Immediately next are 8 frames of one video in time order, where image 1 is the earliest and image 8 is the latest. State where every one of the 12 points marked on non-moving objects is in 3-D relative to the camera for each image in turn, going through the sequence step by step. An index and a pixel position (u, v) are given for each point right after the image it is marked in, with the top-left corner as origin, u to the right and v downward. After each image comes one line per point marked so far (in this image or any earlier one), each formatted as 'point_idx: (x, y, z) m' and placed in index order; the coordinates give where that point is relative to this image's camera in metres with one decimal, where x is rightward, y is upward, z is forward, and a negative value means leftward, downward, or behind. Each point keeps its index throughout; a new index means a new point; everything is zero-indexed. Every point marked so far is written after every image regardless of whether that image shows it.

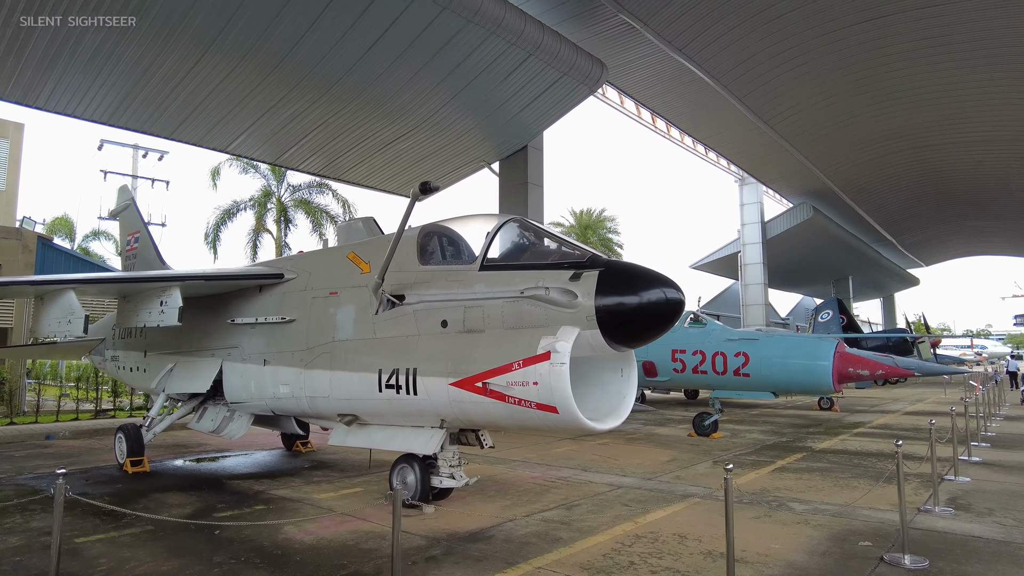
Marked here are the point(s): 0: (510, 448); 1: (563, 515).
0: (0.0, -2.0, +8.2) m
1: (+0.4, -1.7, +4.9) m
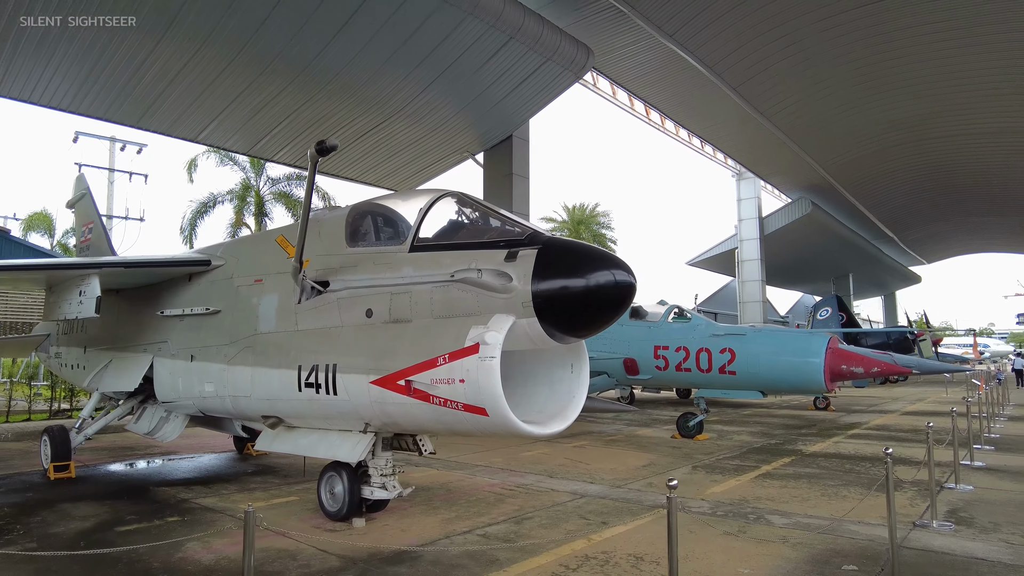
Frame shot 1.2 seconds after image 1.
0: (-0.4, -1.9, +7.6) m
1: (0.0, -1.6, +4.3) m
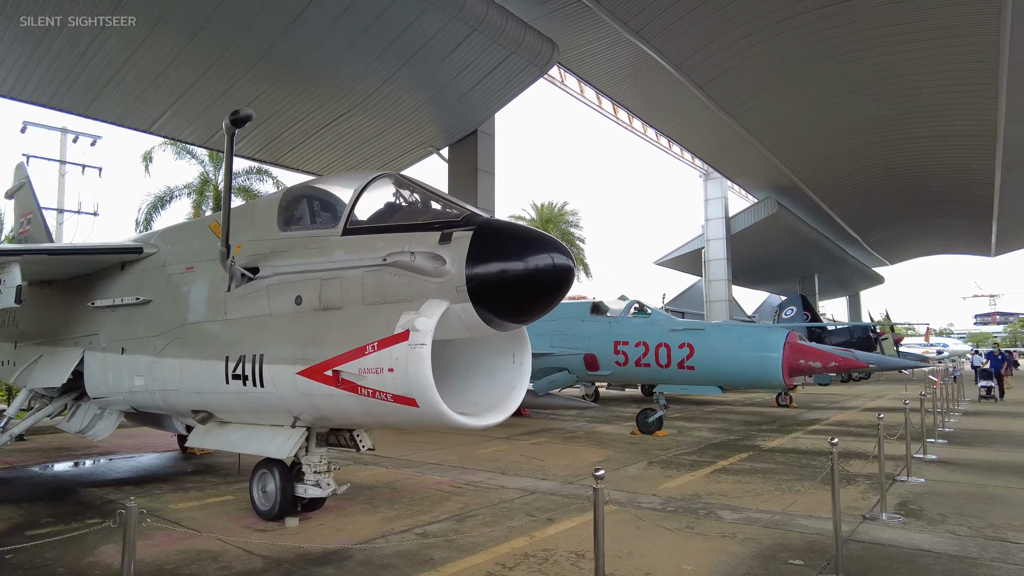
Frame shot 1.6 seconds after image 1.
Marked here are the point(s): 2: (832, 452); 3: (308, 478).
0: (-0.9, -1.8, +7.4) m
1: (-0.4, -1.5, +4.1) m
2: (+1.8, -0.9, +3.7) m
3: (-1.3, -1.2, +4.2) m
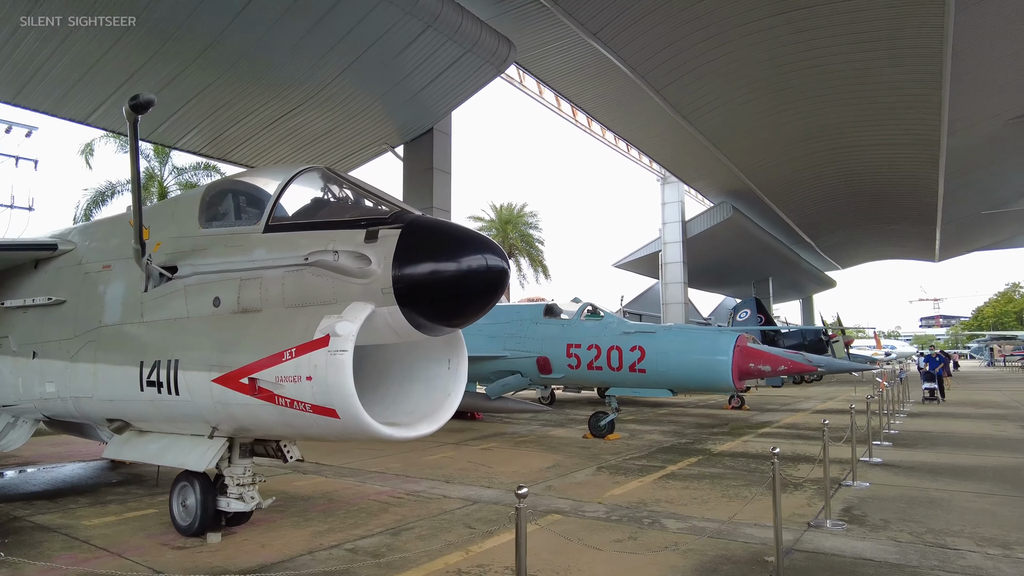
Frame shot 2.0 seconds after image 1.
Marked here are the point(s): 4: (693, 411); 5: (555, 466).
0: (-1.5, -1.8, +7.1) m
1: (-0.8, -1.5, +3.9) m
2: (+1.4, -0.9, +3.6) m
3: (-1.7, -1.2, +4.0) m
4: (+3.4, -2.3, +12.3) m
5: (+0.4, -1.8, +6.5) m
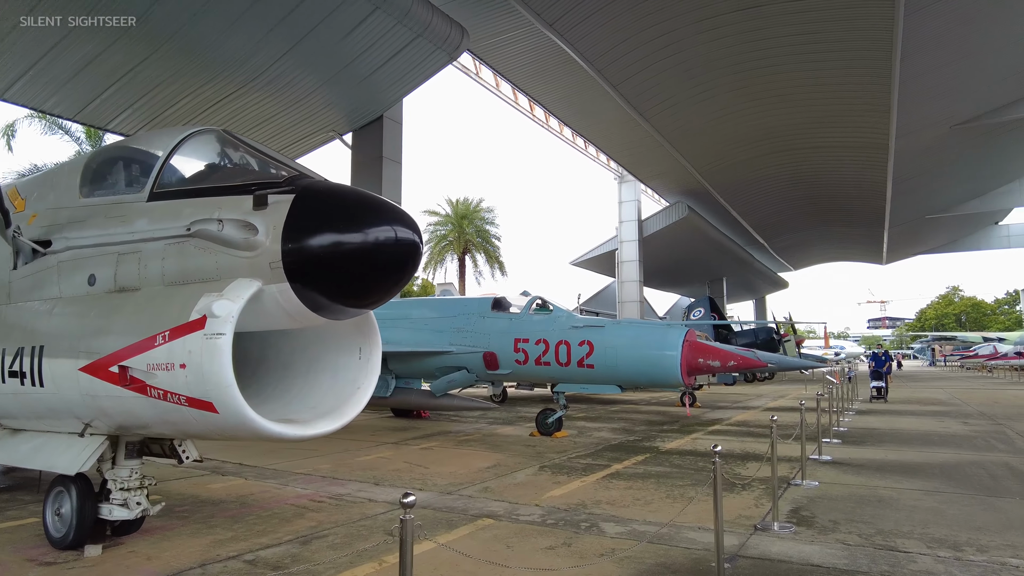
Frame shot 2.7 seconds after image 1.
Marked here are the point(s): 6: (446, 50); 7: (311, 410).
0: (-2.1, -1.7, +6.7) m
1: (-1.2, -1.4, +3.5) m
2: (+1.0, -0.9, +3.3) m
3: (-2.1, -1.1, +3.5) m
4: (+2.4, -2.2, +12.1) m
5: (-0.2, -1.7, +6.2) m
6: (-1.3, +4.5, +12.6) m
7: (-0.9, -0.5, +3.0) m
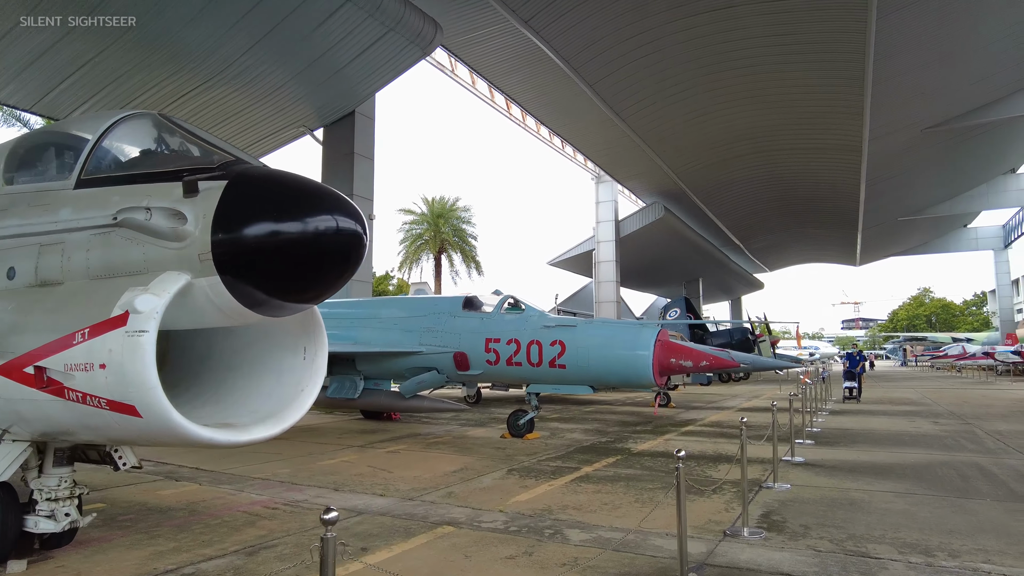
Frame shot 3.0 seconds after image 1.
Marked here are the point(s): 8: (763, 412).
0: (-2.4, -1.7, +6.4) m
1: (-1.4, -1.4, +3.3) m
2: (+0.8, -0.8, +3.2) m
3: (-2.3, -1.1, +3.2) m
4: (+2.0, -2.2, +12.0) m
5: (-0.5, -1.7, +6.0) m
6: (-1.7, +4.5, +12.3) m
7: (-1.1, -0.5, +2.8) m
8: (+4.5, -2.2, +11.9) m
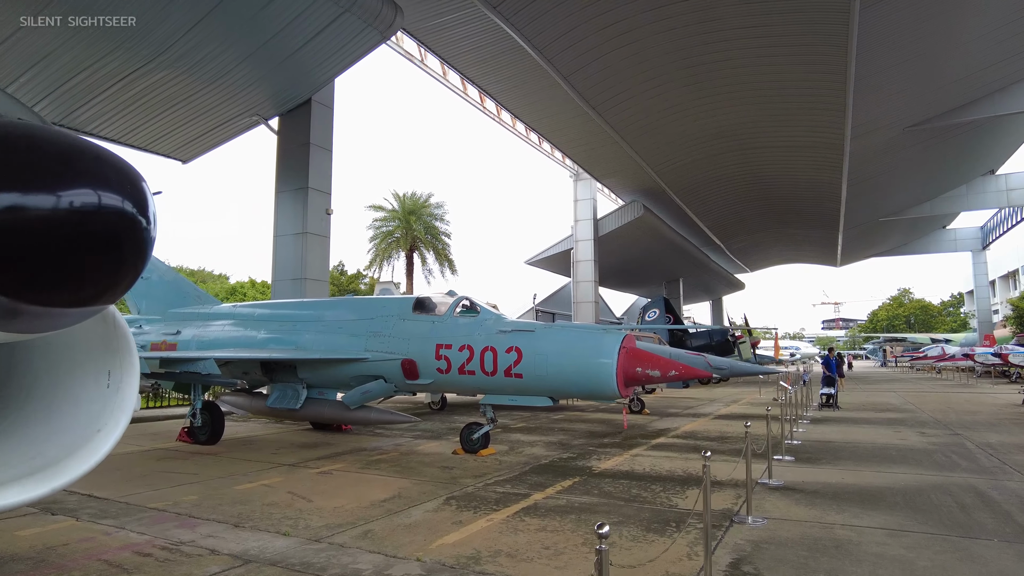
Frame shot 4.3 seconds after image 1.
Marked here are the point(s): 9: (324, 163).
0: (-2.9, -1.7, +5.6) m
1: (-1.8, -1.4, +2.5) m
2: (+0.4, -0.9, +2.5) m
3: (-2.7, -1.1, +2.4) m
4: (+1.3, -2.2, +11.3) m
5: (-0.9, -1.7, +5.2) m
6: (-2.4, +4.5, +11.5) m
7: (-1.5, -0.5, +2.0) m
8: (+3.9, -2.2, +11.3) m
9: (-3.8, +2.5, +13.4) m
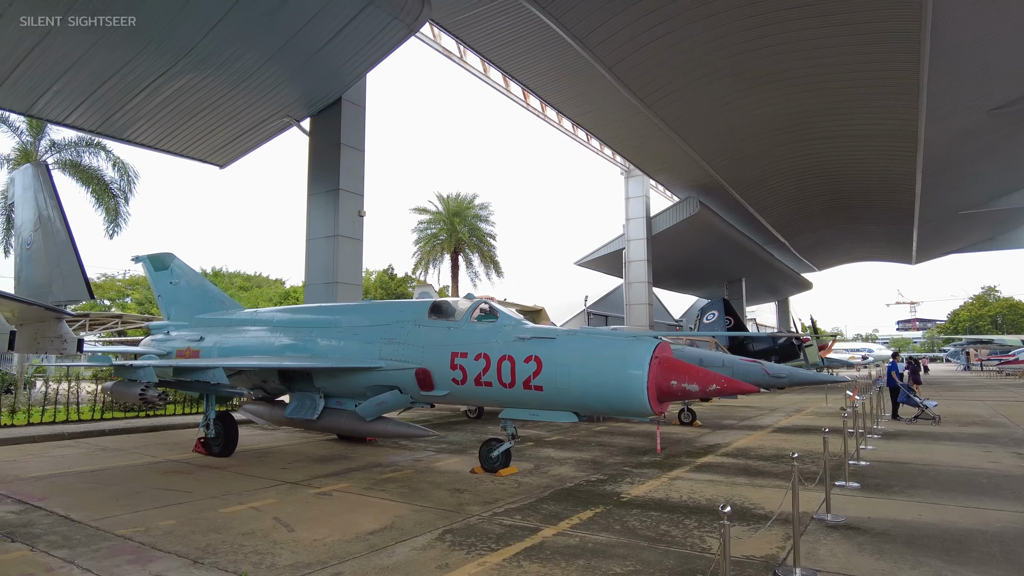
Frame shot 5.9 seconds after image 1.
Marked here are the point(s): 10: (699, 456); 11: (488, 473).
0: (-2.8, -1.7, +5.2) m
1: (-2.0, -1.4, +2.0) m
2: (+0.2, -0.9, +1.7) m
3: (-2.9, -1.1, +2.0) m
4: (+1.9, -2.2, +10.4) m
5: (-0.9, -1.7, +4.6) m
6: (-1.8, +4.5, +11.0) m
7: (-1.7, -0.5, +1.4) m
8: (+4.5, -2.2, +10.2) m
9: (-3.0, +2.4, +13.1) m
10: (+2.3, -2.0, +8.1) m
11: (-0.2, -1.9, +6.7) m
